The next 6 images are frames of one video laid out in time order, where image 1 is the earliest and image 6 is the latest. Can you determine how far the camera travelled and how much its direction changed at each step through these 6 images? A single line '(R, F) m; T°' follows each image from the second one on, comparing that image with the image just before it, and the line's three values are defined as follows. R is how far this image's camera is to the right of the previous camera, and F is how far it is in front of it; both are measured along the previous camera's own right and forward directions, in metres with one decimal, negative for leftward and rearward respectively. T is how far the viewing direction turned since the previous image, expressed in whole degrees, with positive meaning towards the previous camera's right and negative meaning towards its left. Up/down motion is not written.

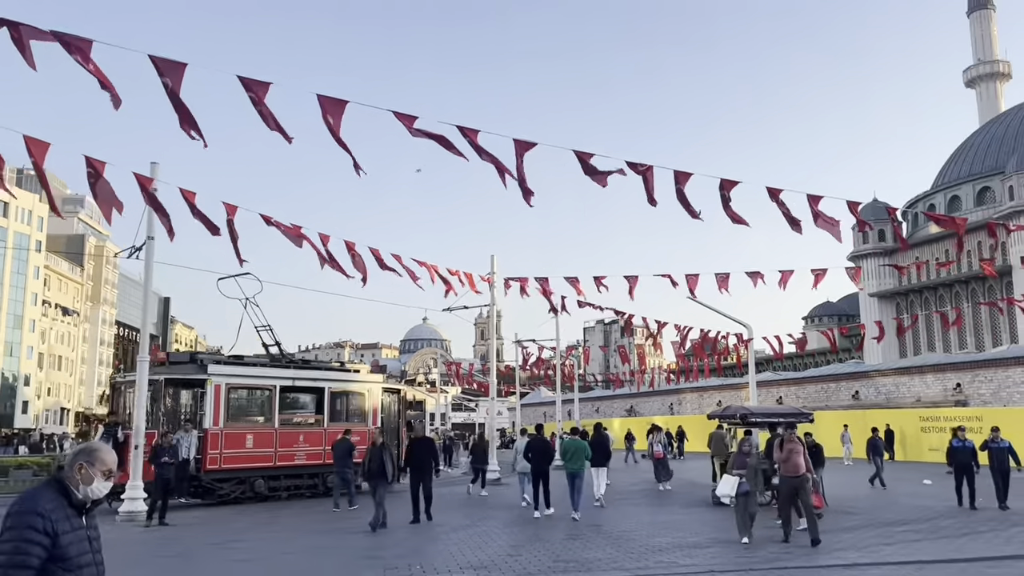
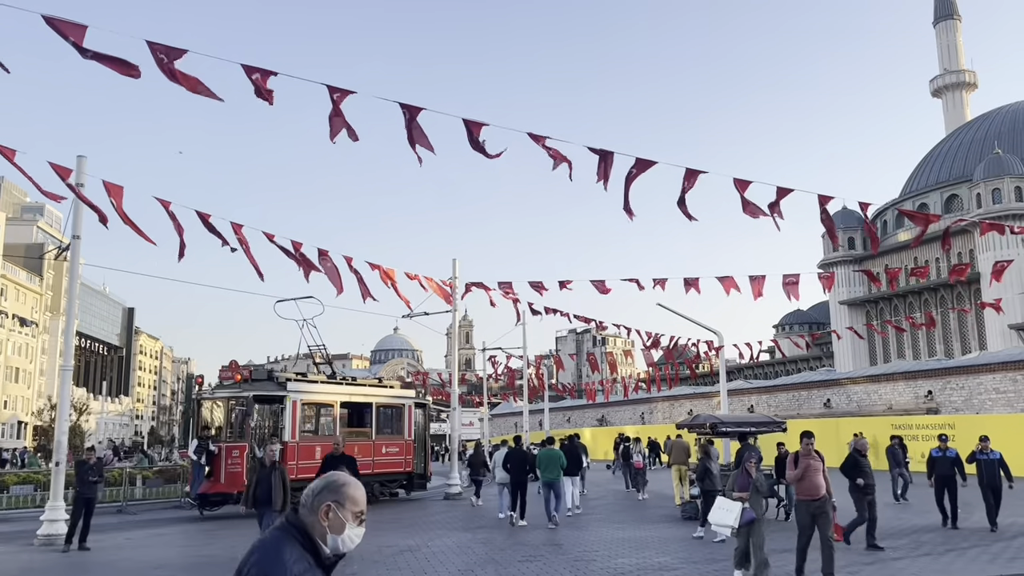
(+0.3, +0.9) m; +2°
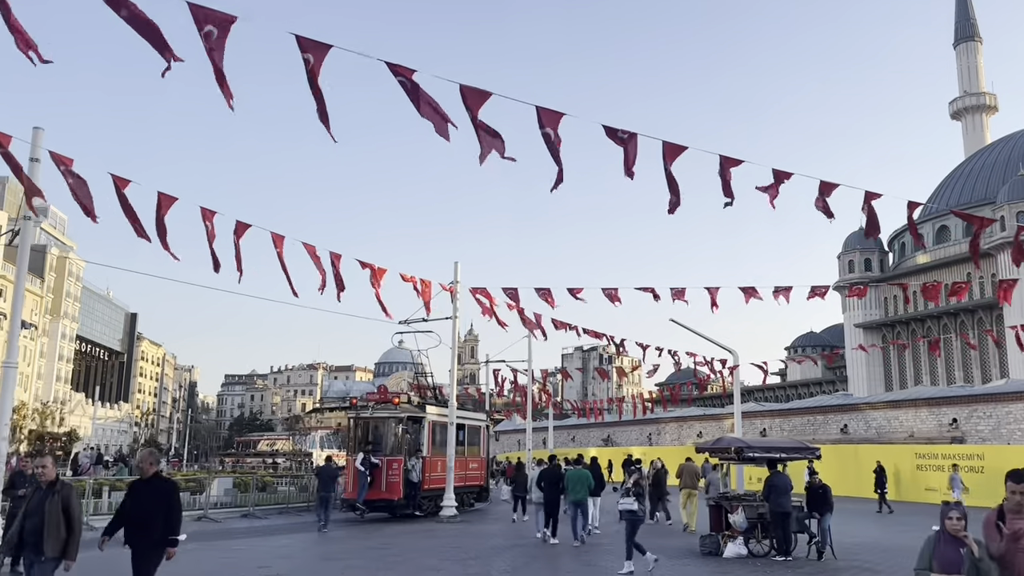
(0.0, +1.6) m; 0°
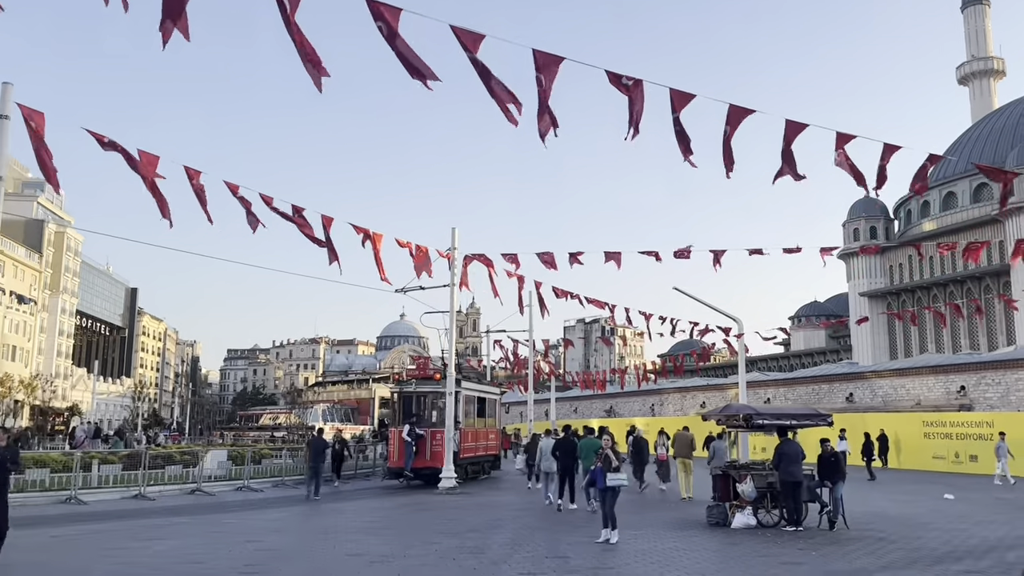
(+0.1, +0.6) m; 0°
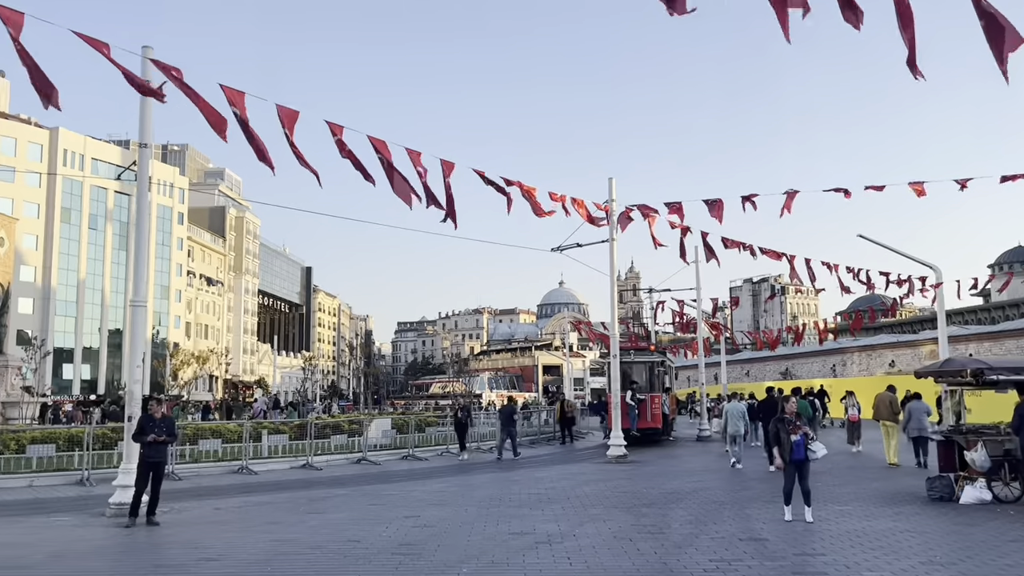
(-0.2, +1.3) m; -11°
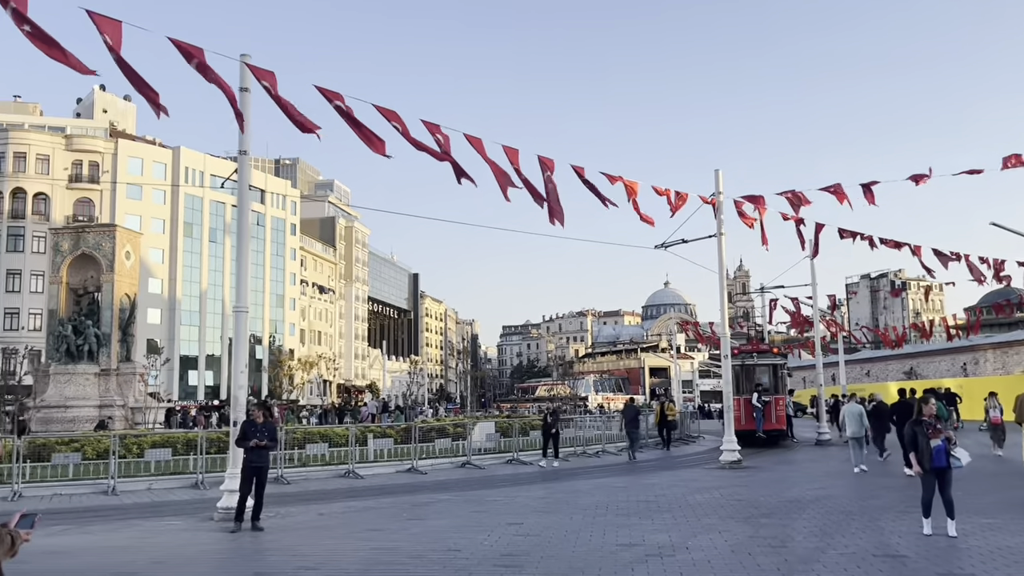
(0.0, +0.4) m; -7°
